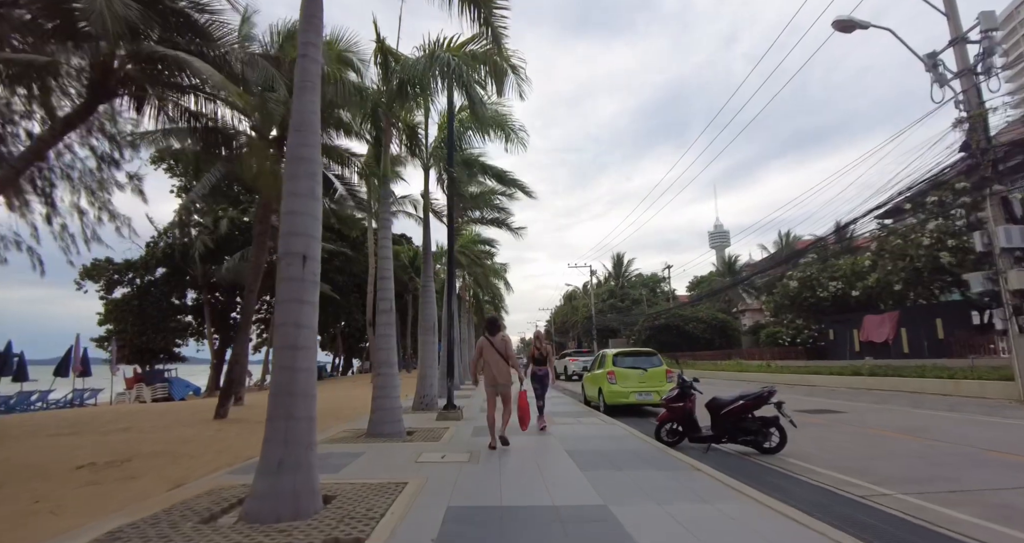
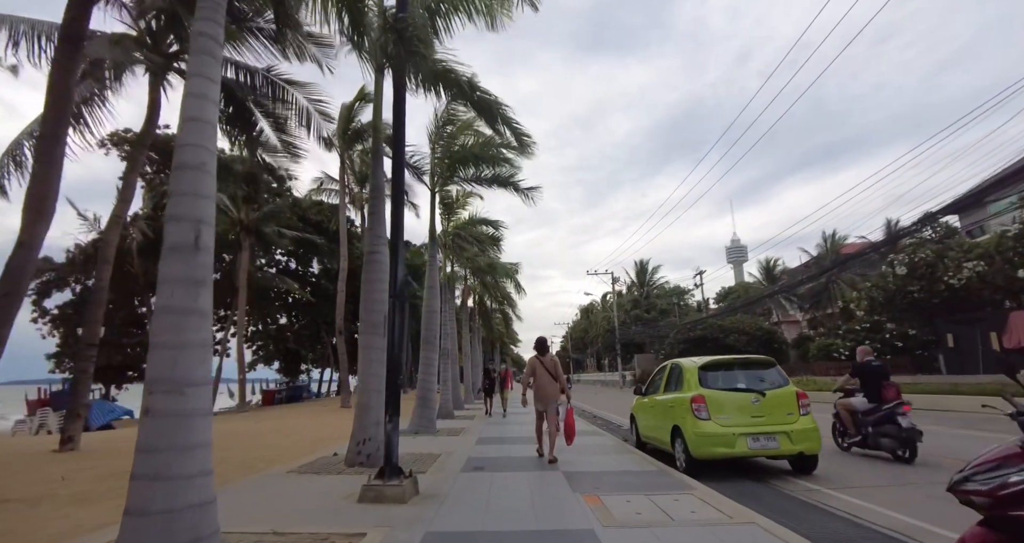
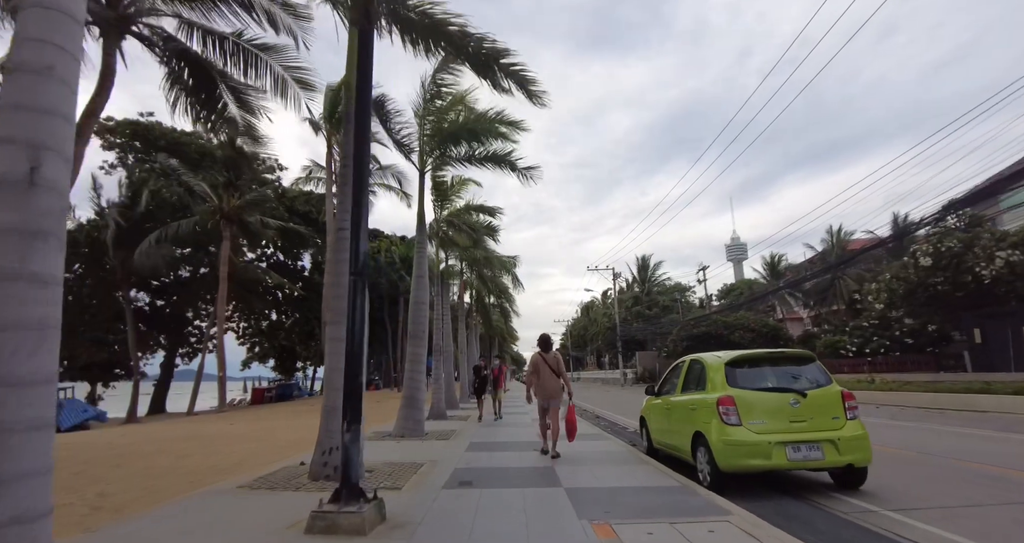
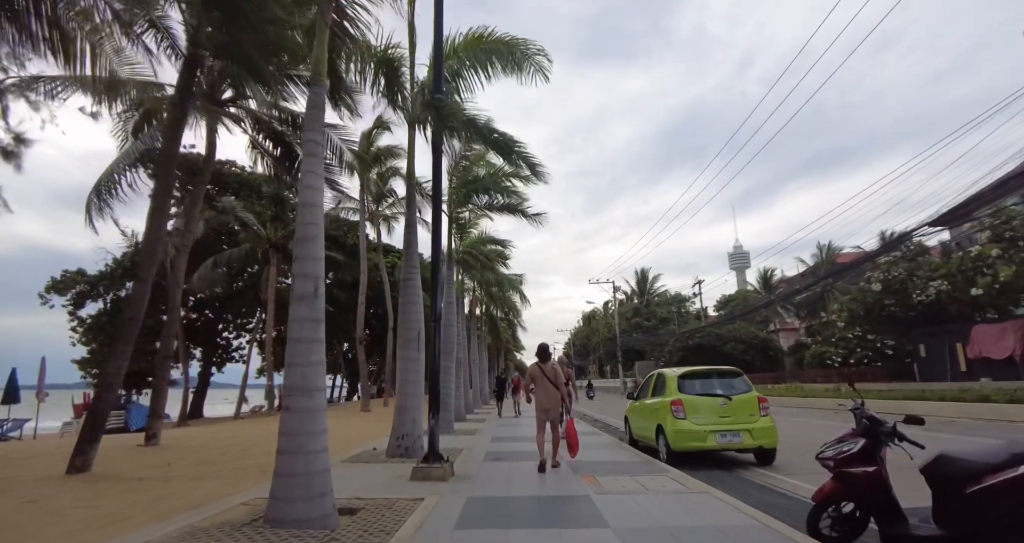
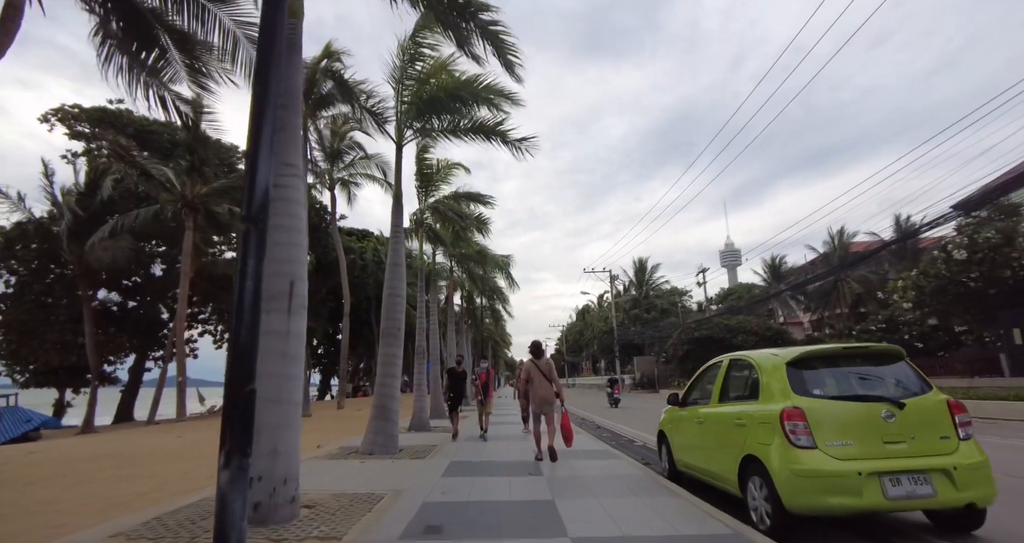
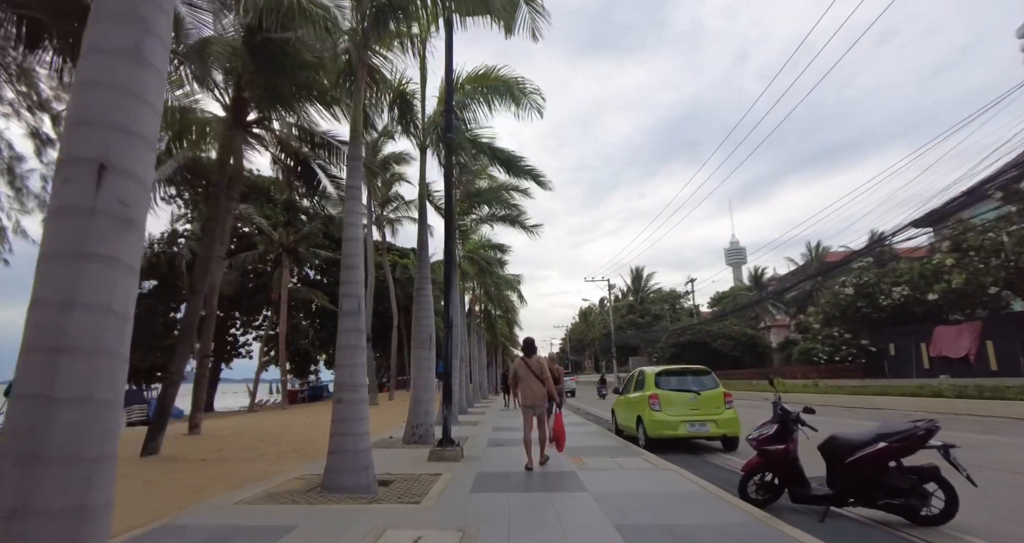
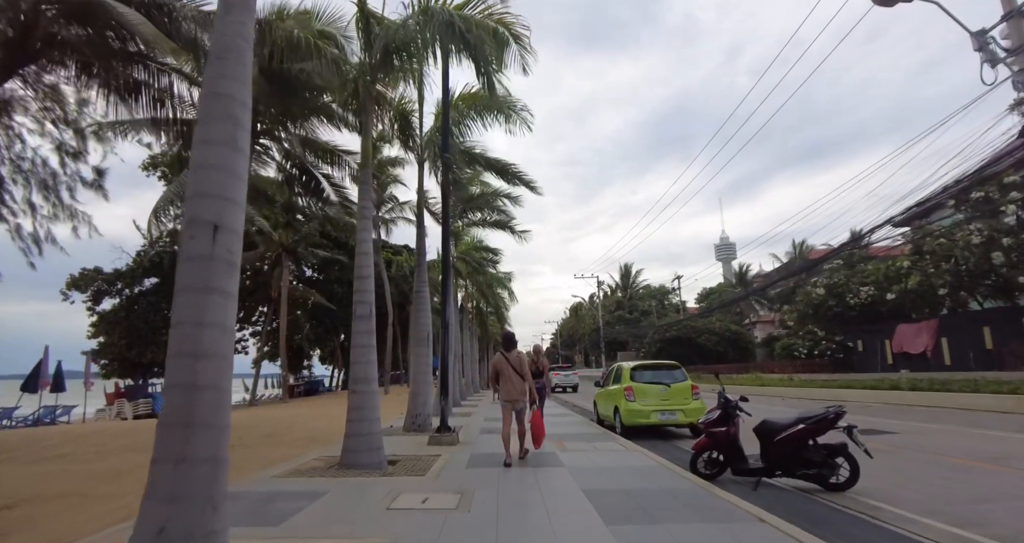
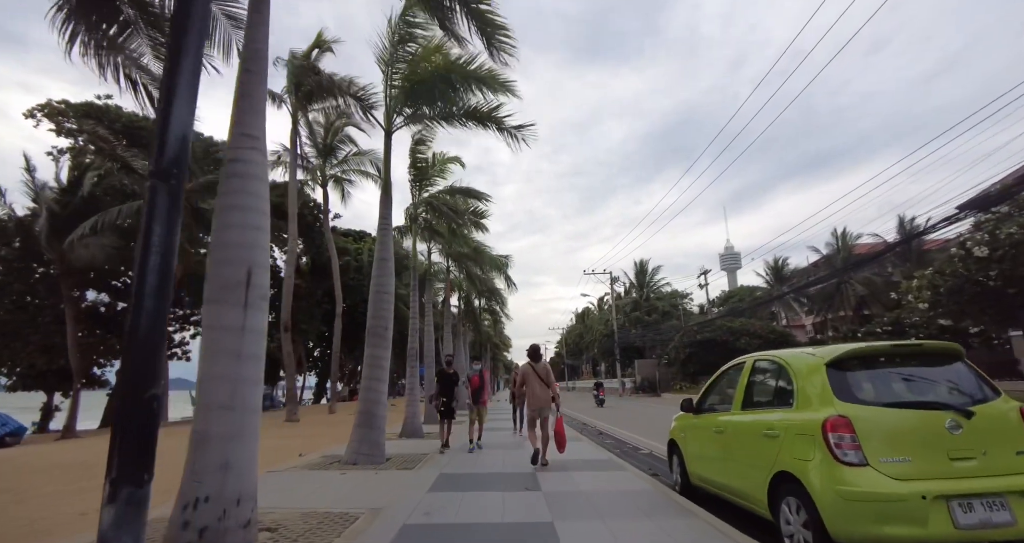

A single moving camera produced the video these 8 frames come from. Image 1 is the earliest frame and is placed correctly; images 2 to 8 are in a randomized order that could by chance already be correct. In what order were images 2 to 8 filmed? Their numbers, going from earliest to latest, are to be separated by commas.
7, 6, 4, 2, 3, 5, 8
